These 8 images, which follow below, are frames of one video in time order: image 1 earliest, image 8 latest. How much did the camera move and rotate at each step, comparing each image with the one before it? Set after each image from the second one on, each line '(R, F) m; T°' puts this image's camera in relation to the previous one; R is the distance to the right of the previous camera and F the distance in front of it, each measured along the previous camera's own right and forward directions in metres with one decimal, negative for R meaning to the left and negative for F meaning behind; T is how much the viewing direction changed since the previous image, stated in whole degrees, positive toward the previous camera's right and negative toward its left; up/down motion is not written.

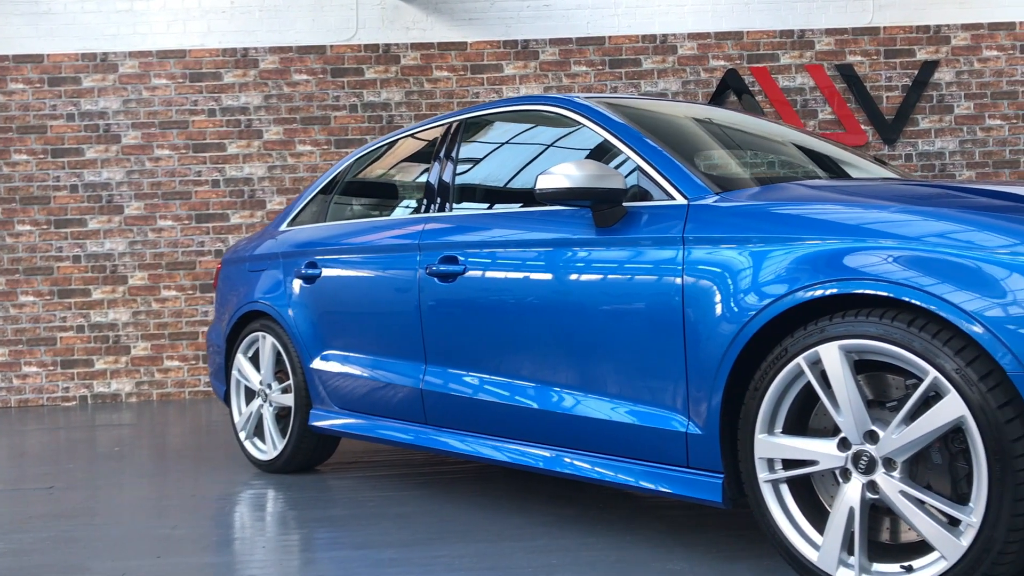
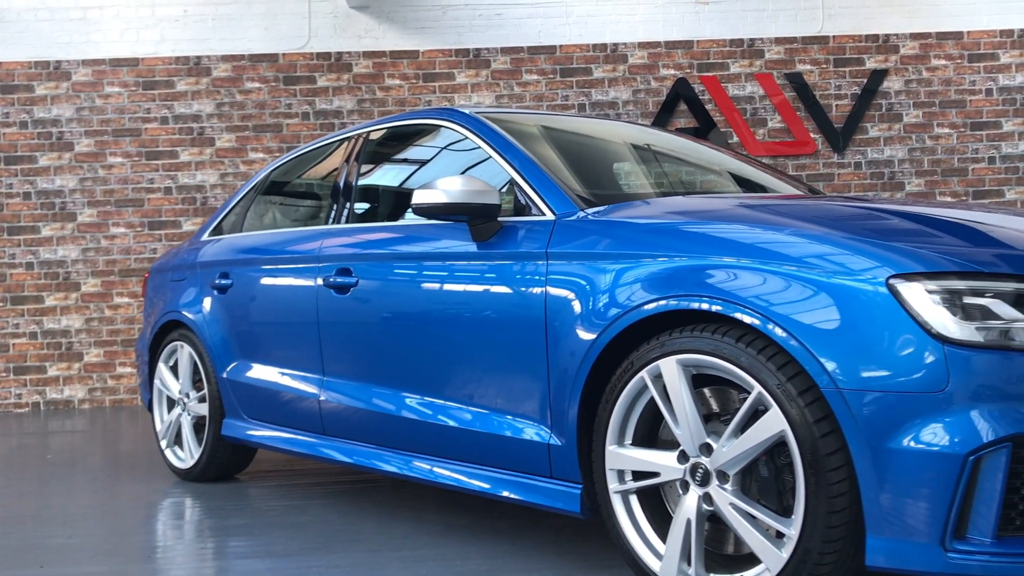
(+0.4, 0.0) m; 0°
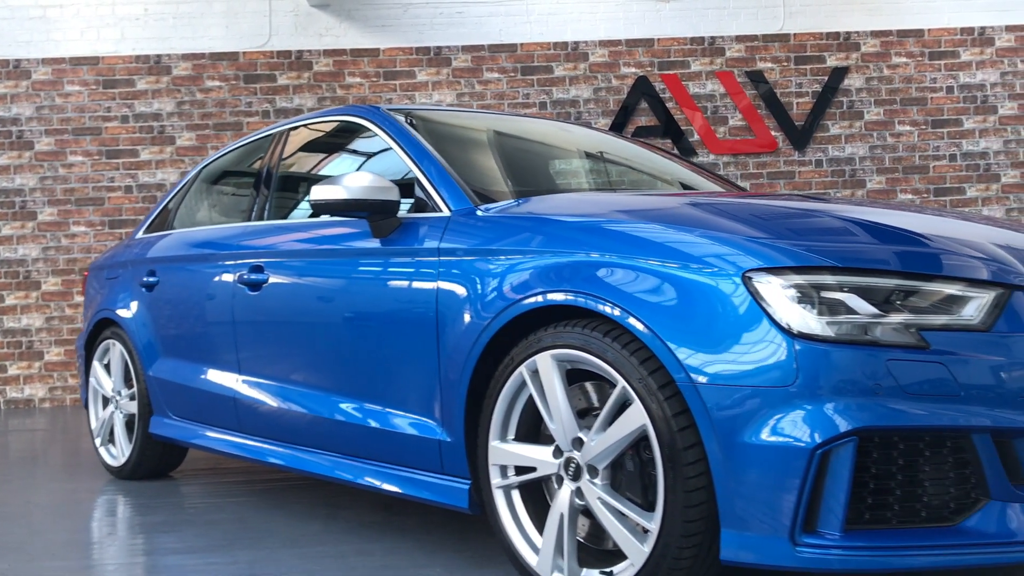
(+0.3, 0.0) m; 0°
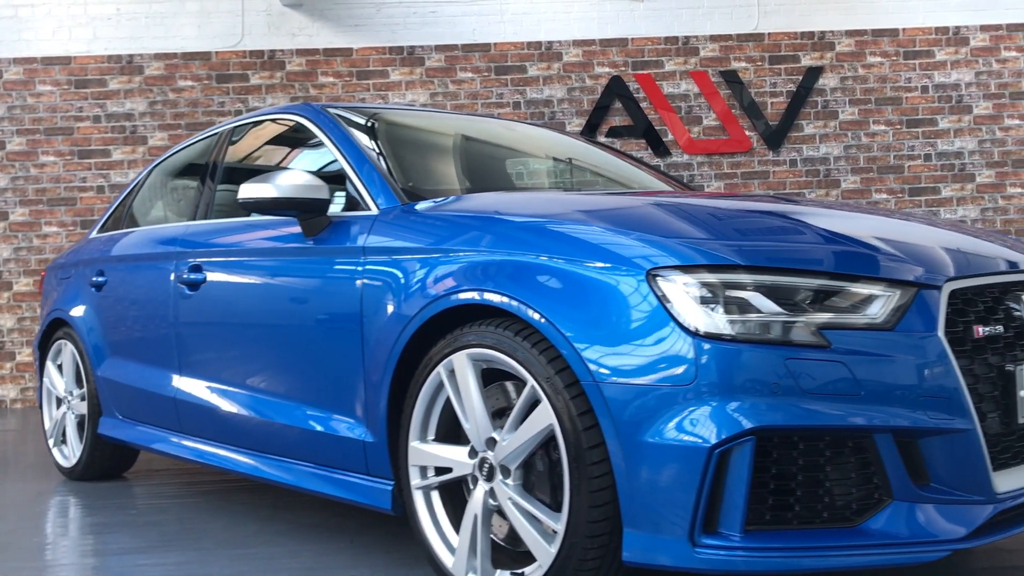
(+0.2, 0.0) m; 0°
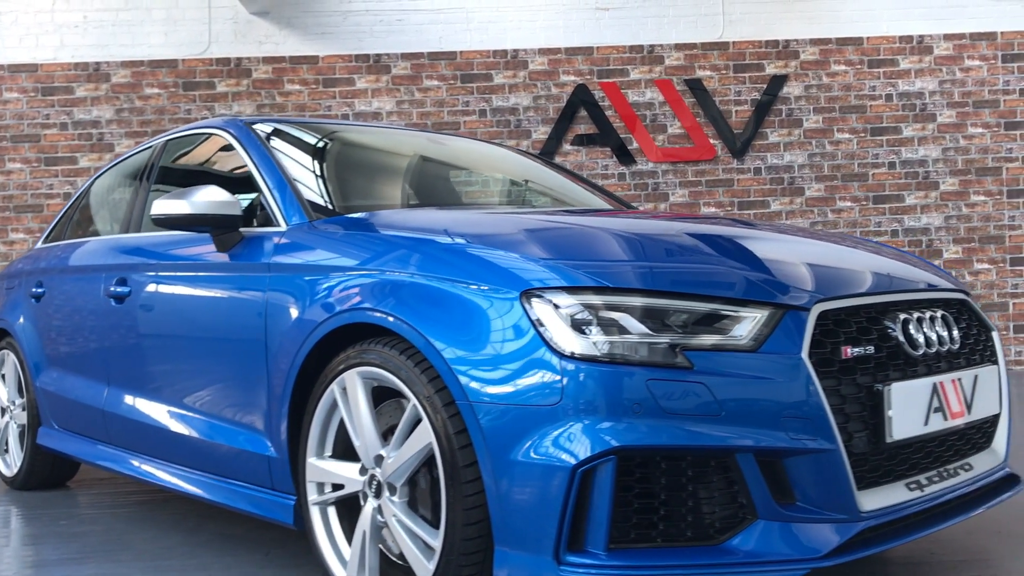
(+0.3, 0.0) m; 0°
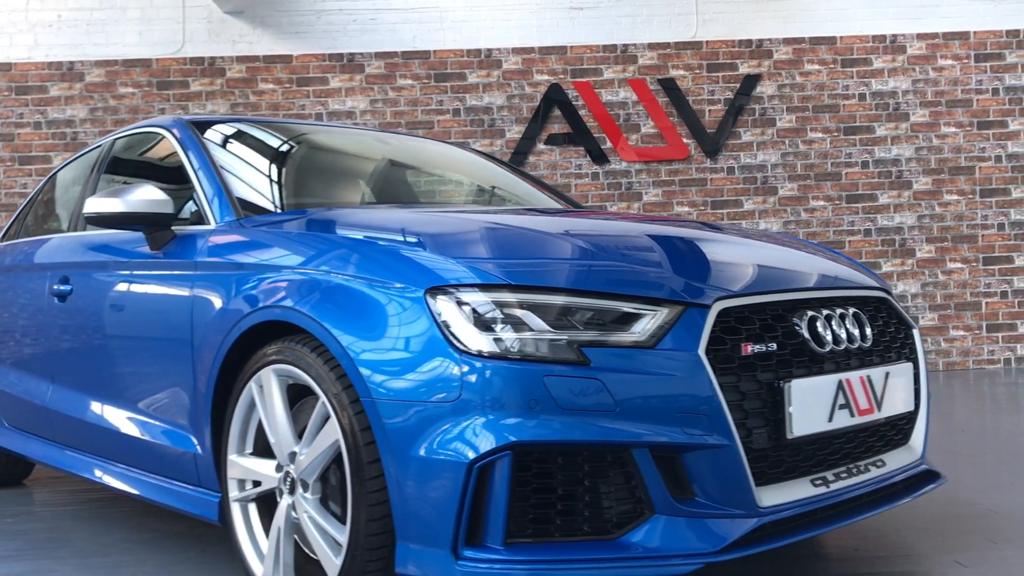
(+0.2, 0.0) m; 0°
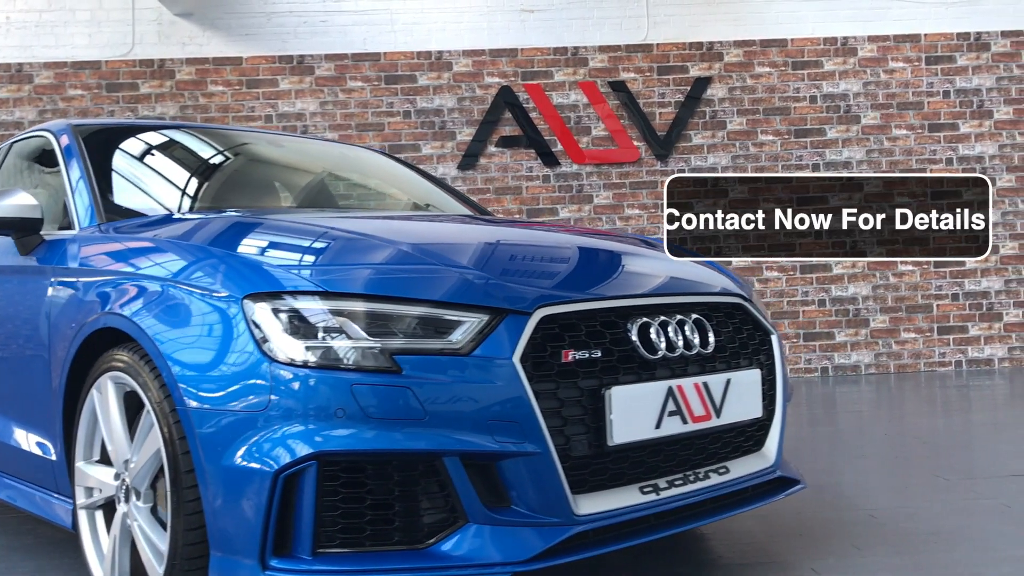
(+0.4, 0.0) m; 0°
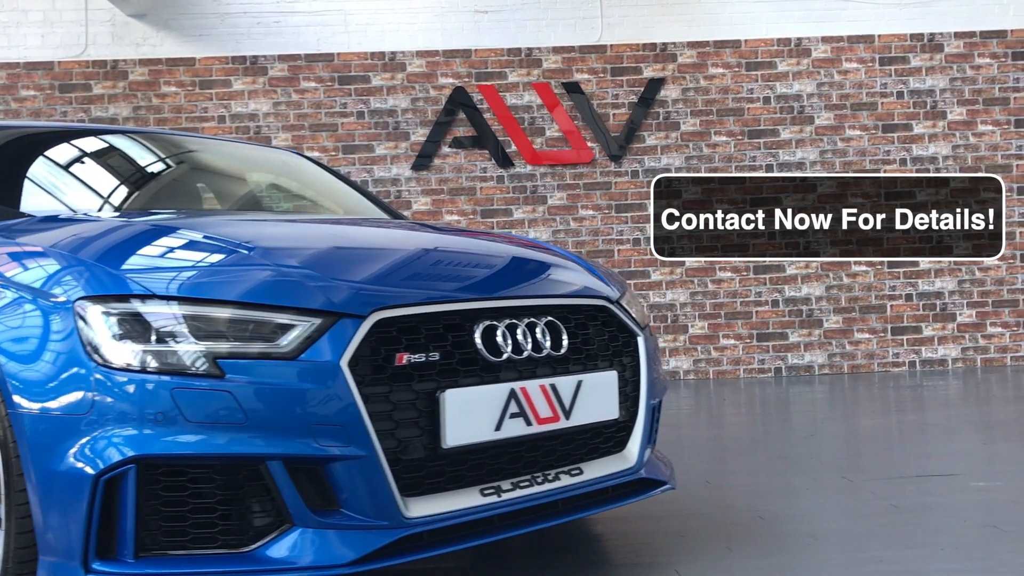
(+0.3, 0.0) m; 0°
